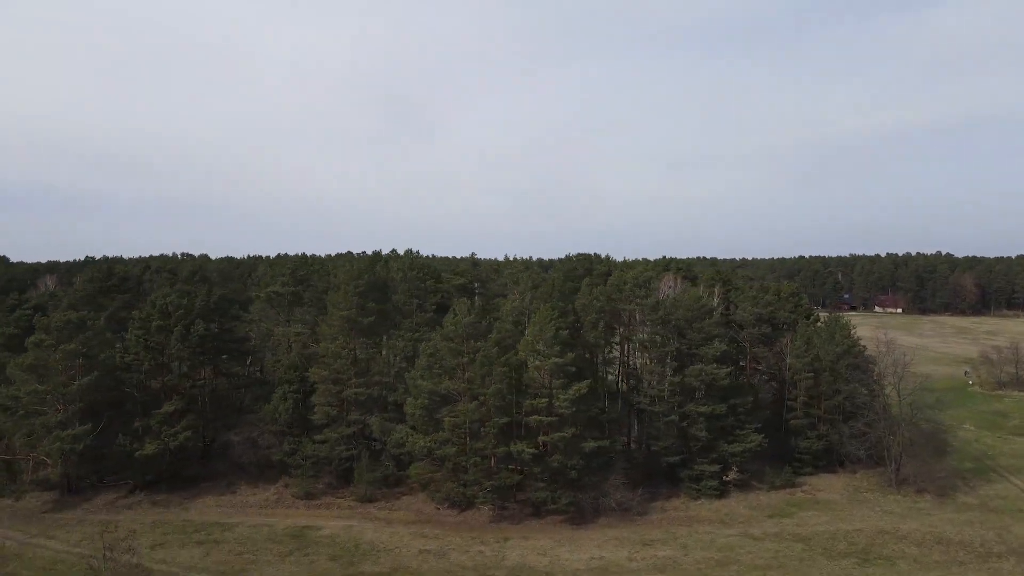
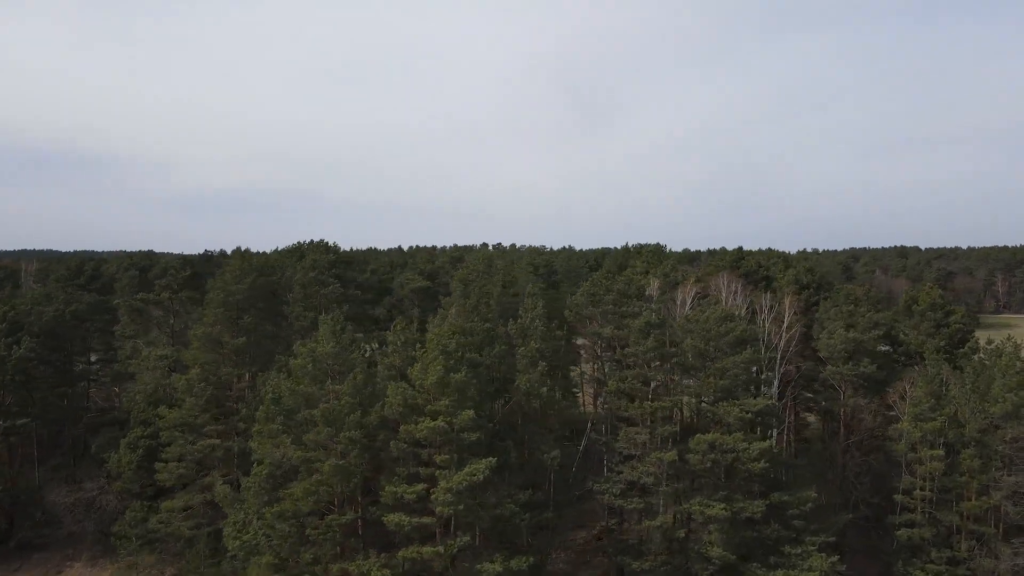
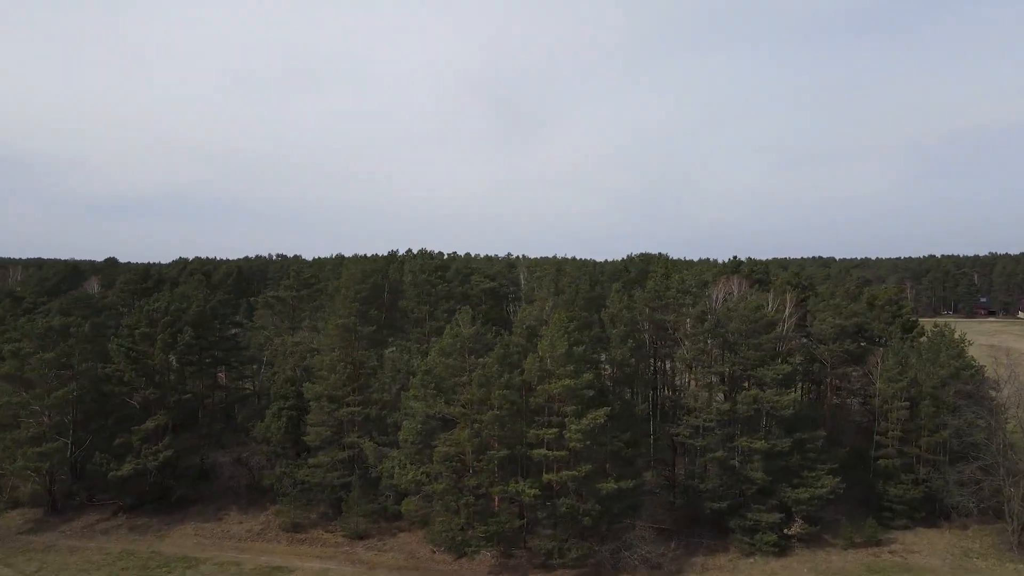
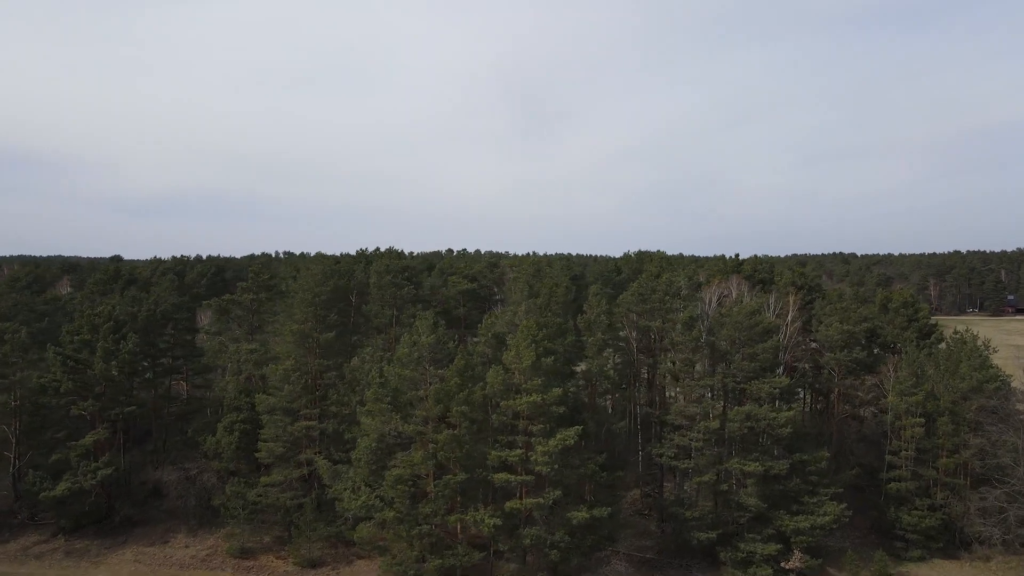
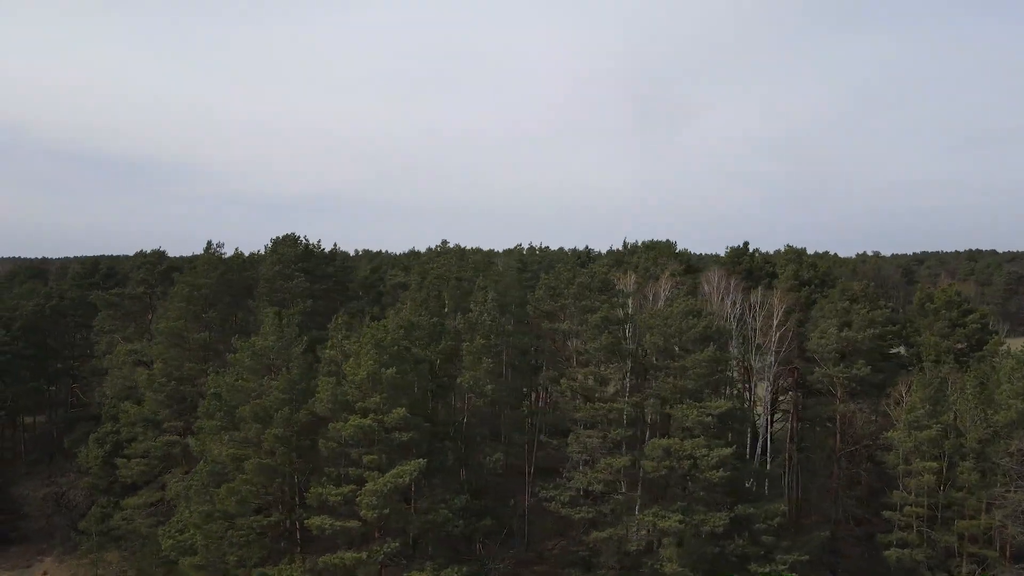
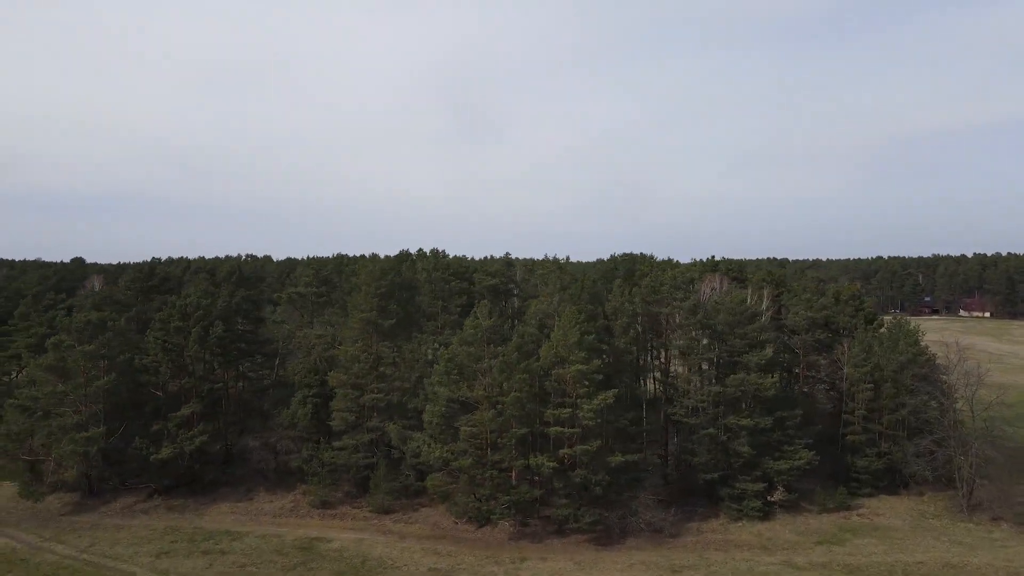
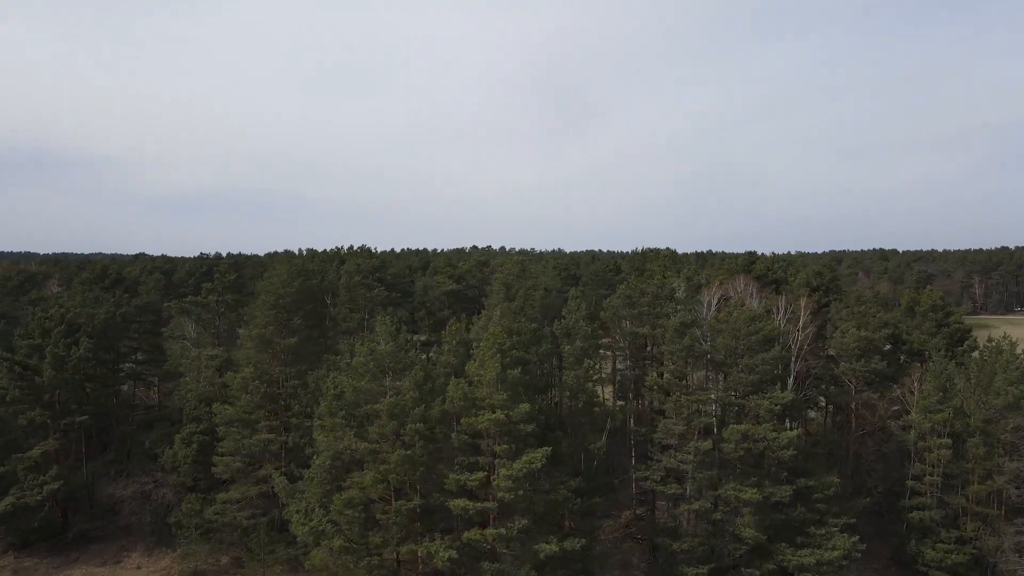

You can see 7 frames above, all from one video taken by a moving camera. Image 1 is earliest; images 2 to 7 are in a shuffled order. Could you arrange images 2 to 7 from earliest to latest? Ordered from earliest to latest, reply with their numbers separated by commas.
6, 3, 4, 7, 2, 5
